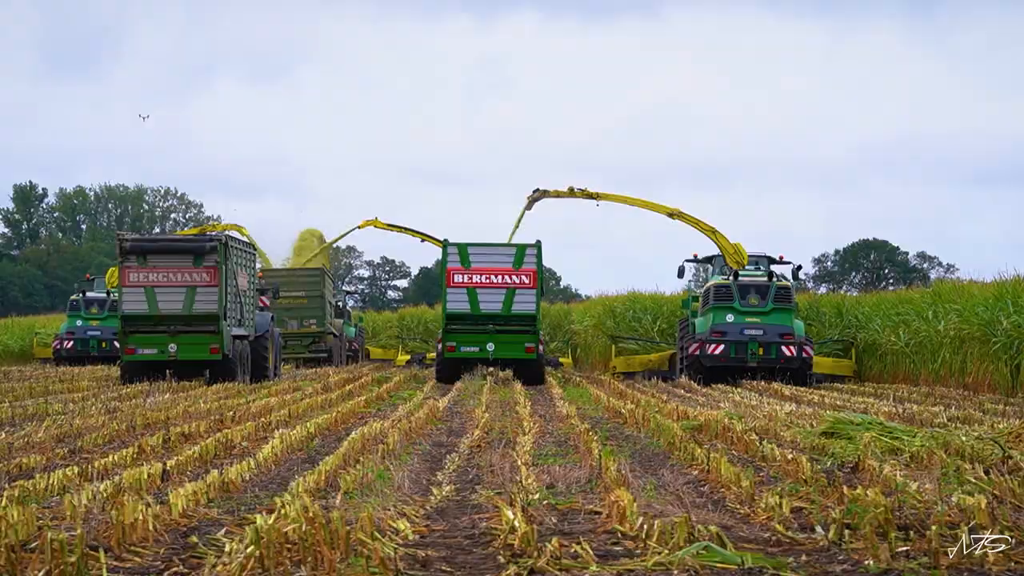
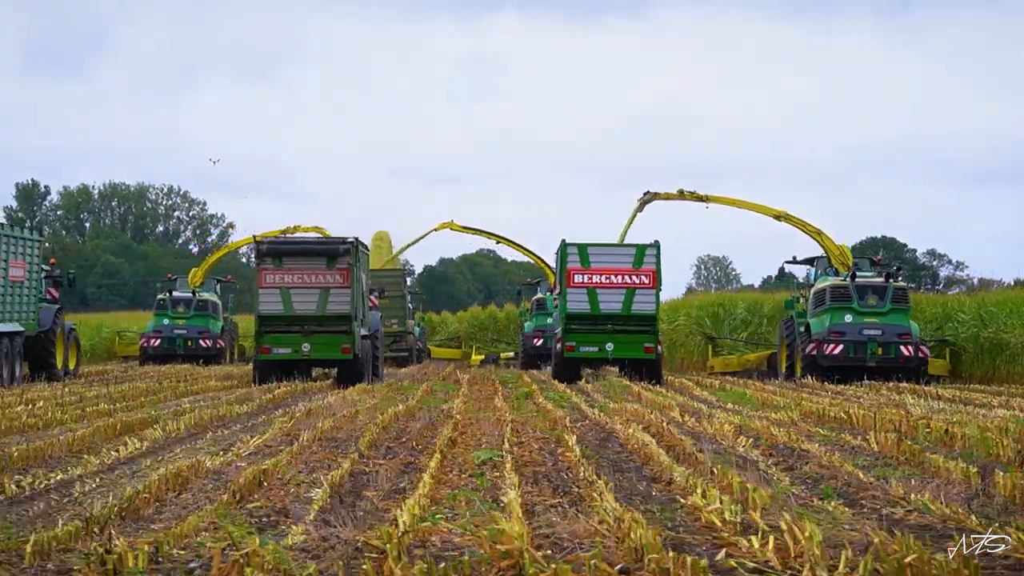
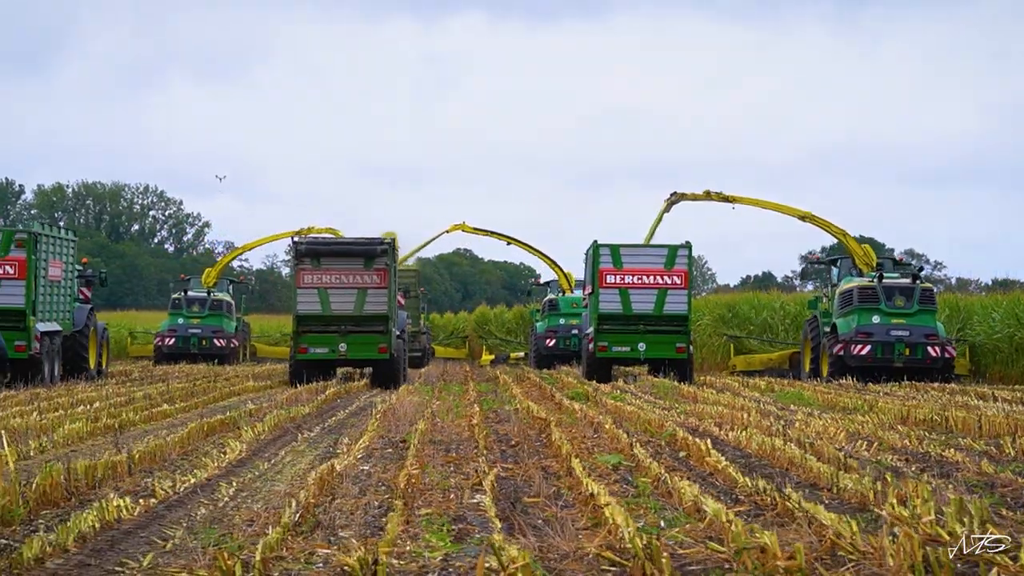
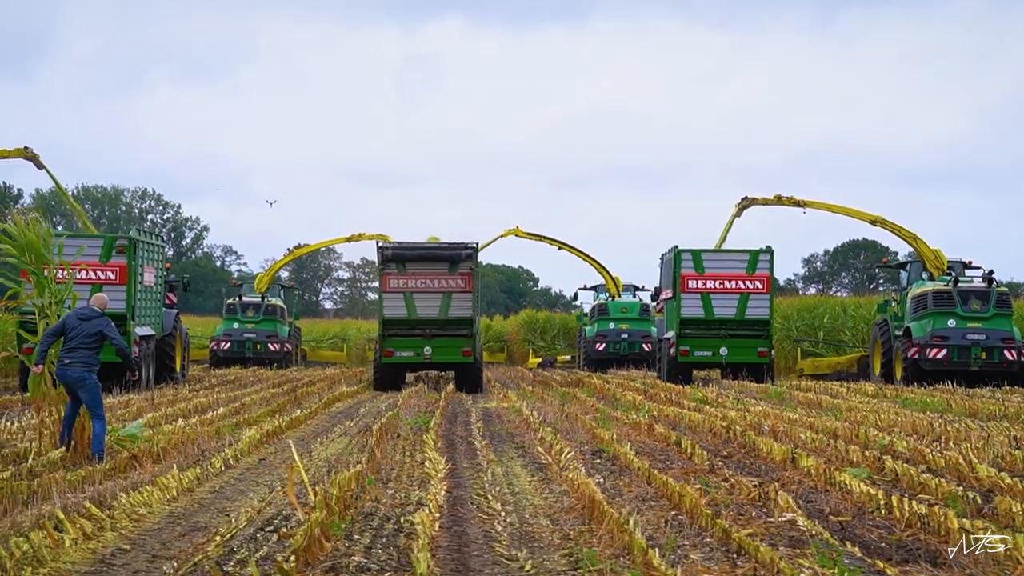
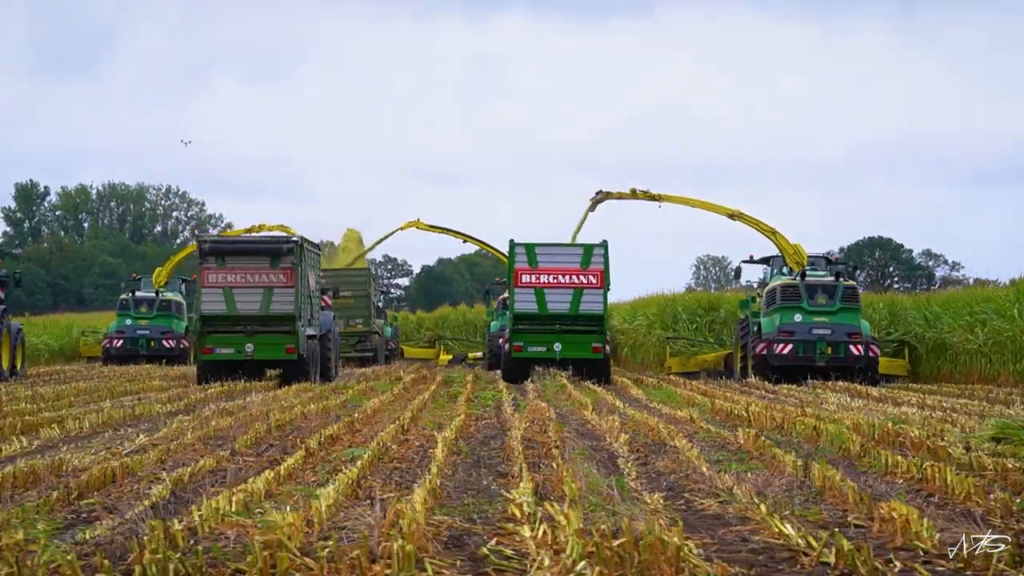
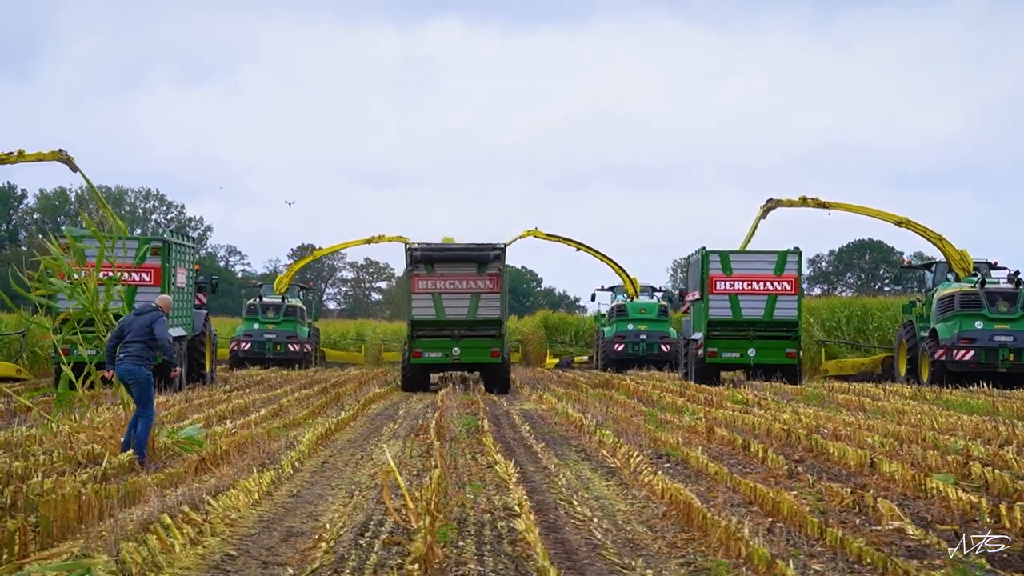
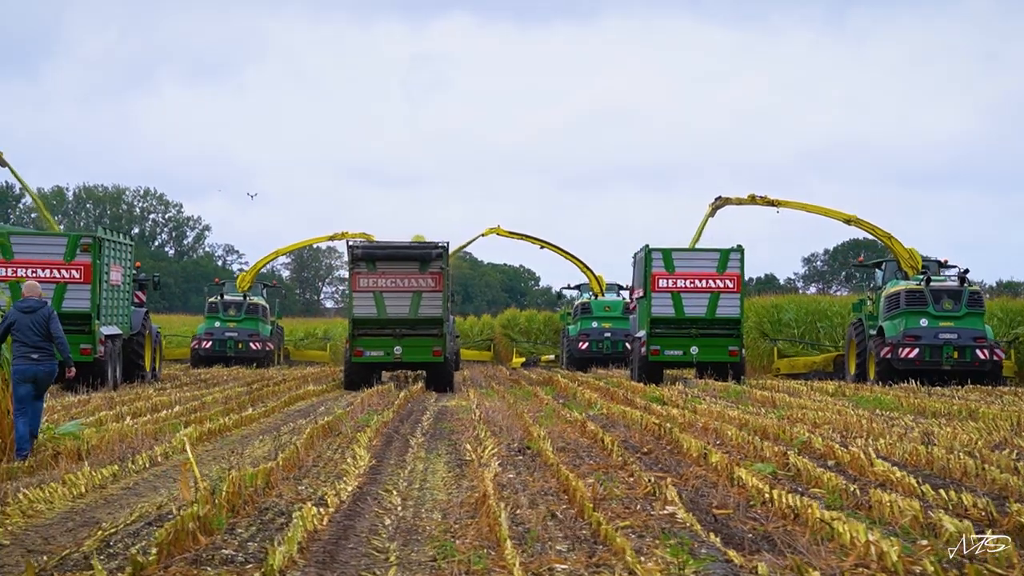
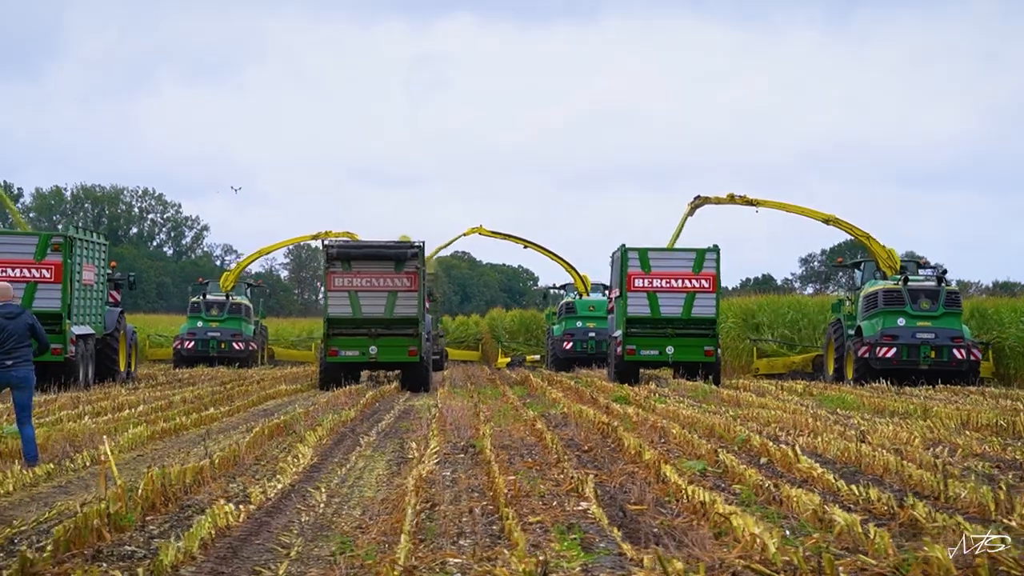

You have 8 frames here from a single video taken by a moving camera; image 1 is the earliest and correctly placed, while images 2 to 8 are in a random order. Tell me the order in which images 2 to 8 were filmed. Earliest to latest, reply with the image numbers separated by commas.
5, 2, 3, 8, 7, 4, 6
